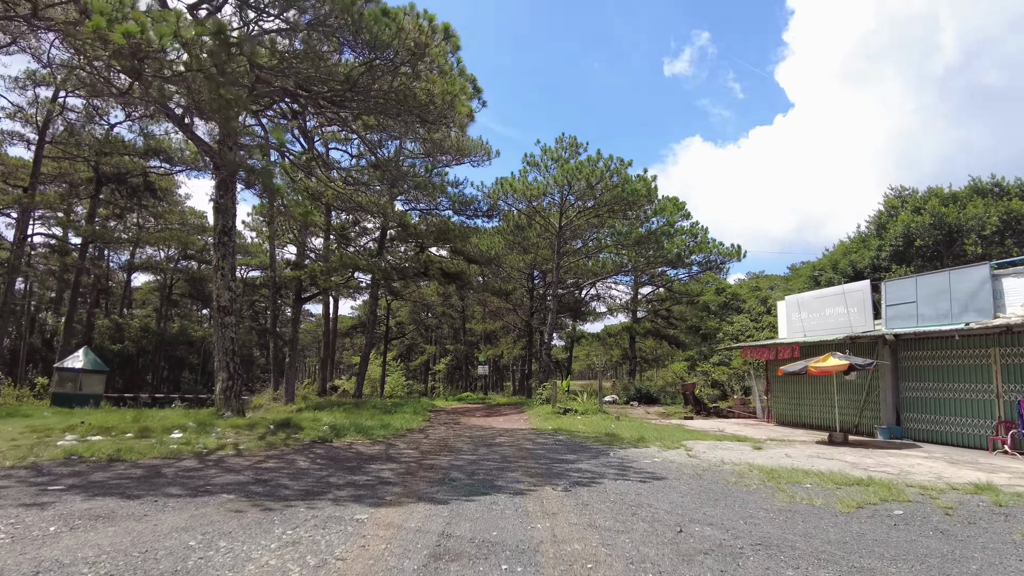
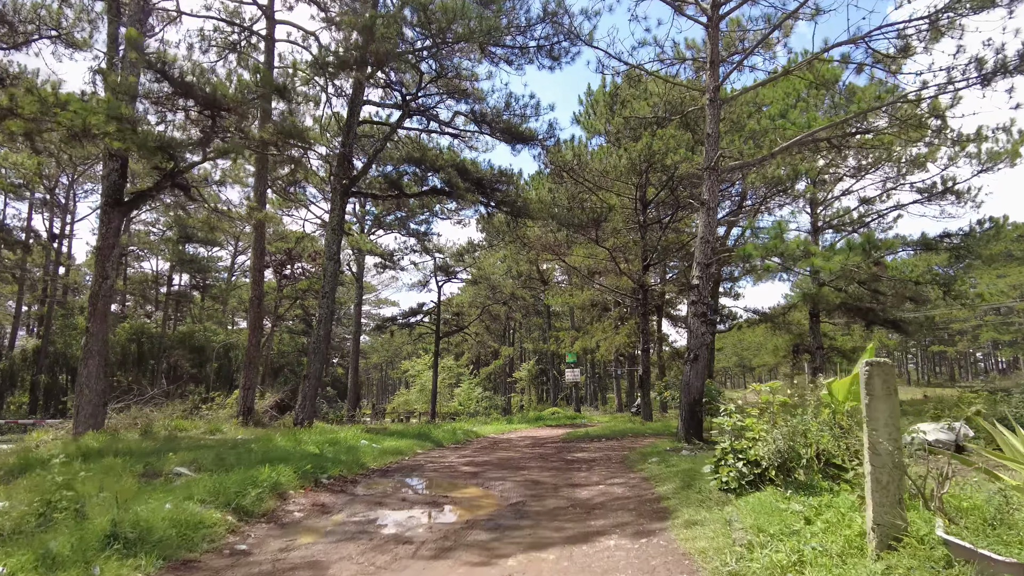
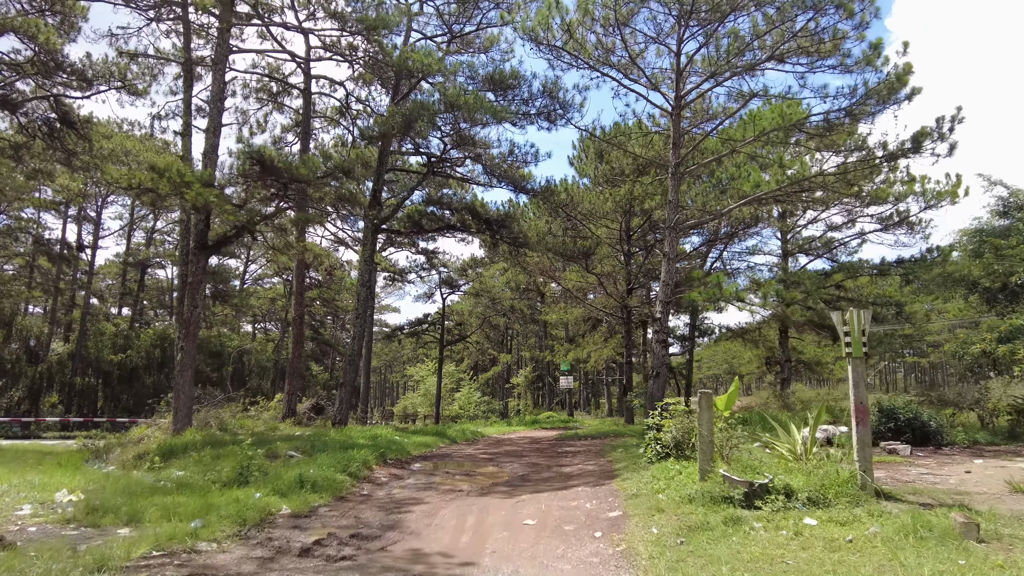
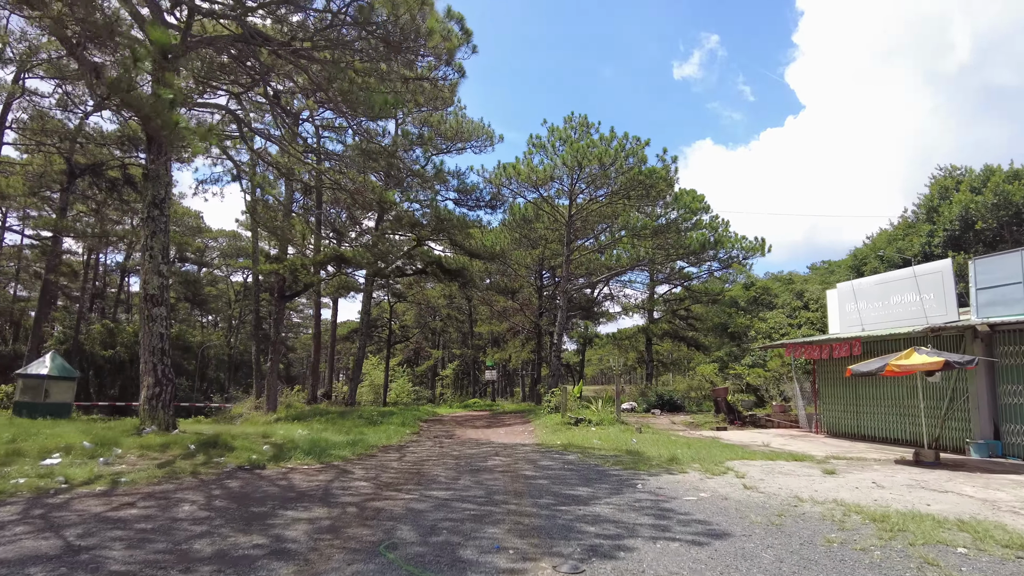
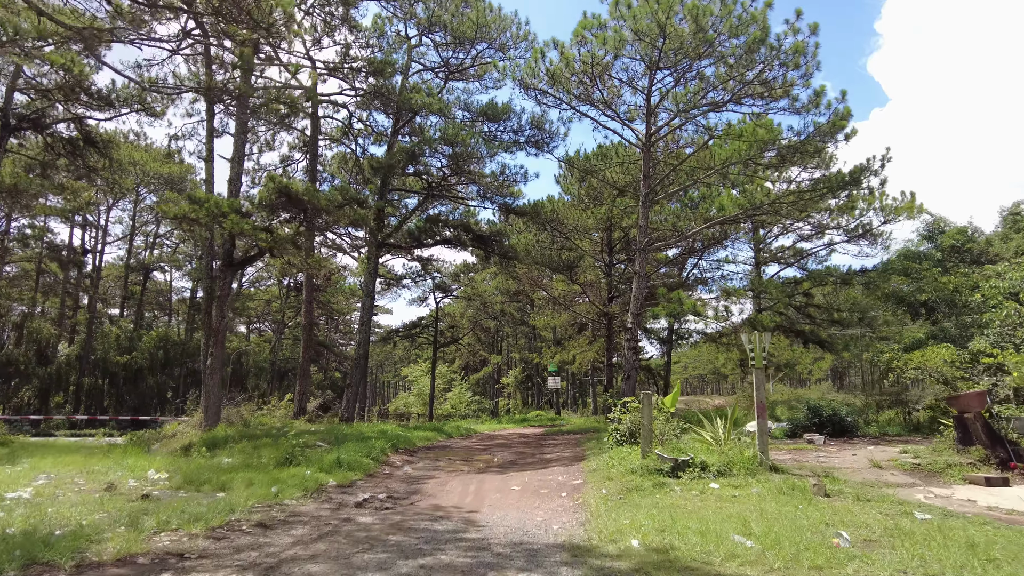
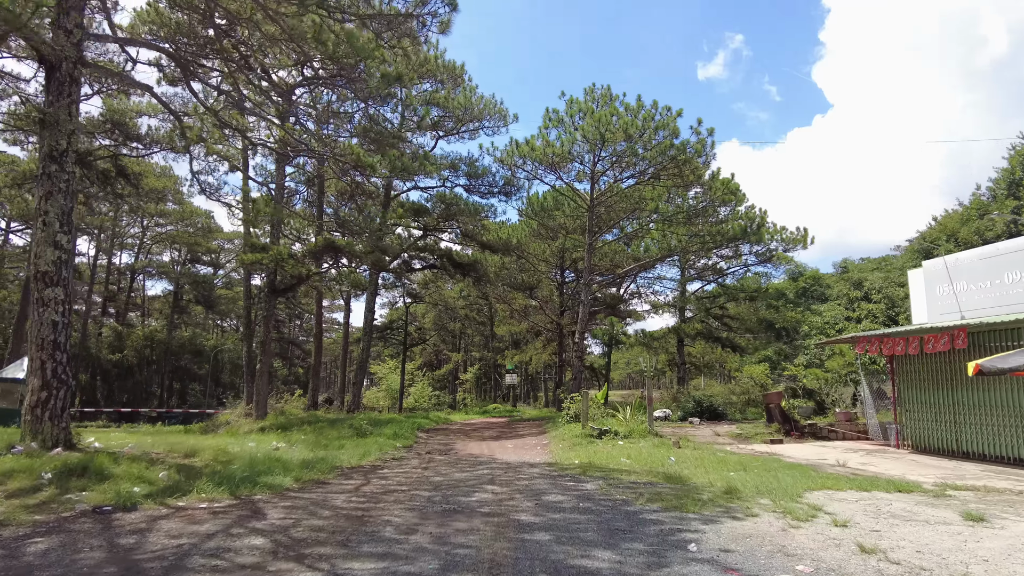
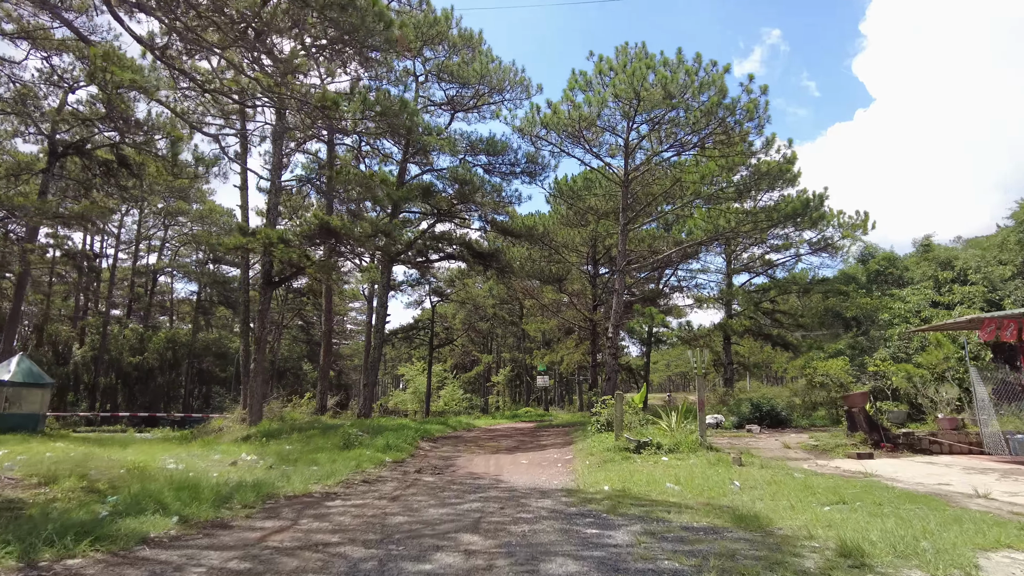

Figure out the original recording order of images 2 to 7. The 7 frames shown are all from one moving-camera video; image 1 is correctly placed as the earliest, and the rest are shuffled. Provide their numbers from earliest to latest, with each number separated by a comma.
4, 6, 7, 5, 3, 2
